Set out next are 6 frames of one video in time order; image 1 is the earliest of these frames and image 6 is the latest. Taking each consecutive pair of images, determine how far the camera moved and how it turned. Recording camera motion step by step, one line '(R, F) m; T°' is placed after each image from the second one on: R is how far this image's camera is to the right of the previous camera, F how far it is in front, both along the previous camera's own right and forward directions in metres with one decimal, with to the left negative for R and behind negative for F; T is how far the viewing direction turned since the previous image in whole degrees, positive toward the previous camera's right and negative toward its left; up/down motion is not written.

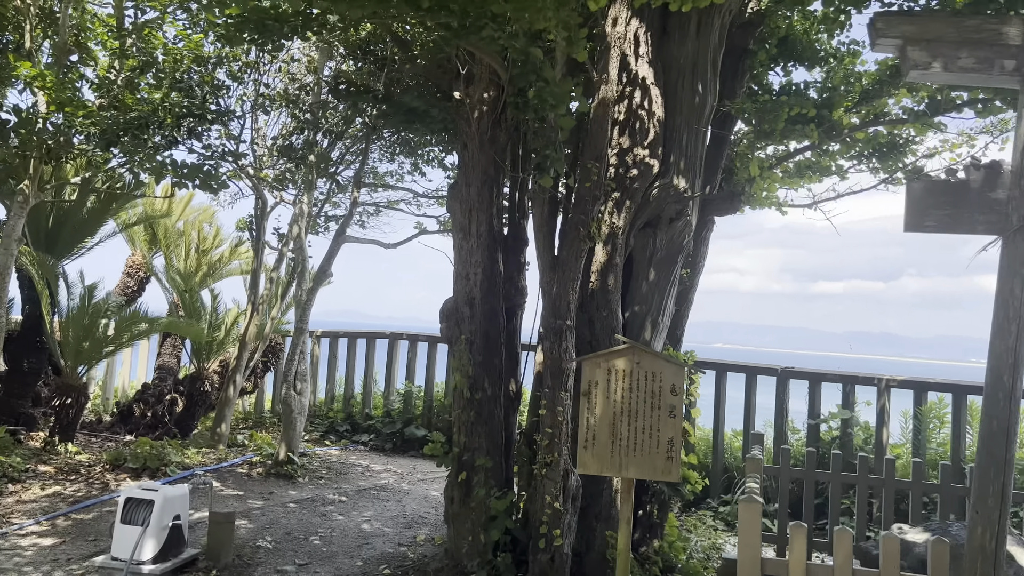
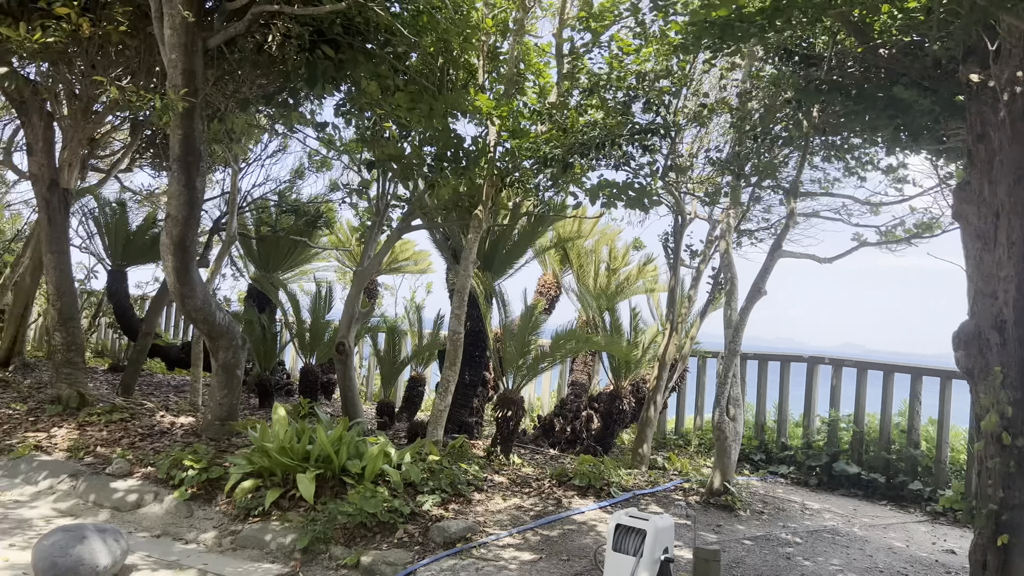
(-0.7, +0.2) m; -23°
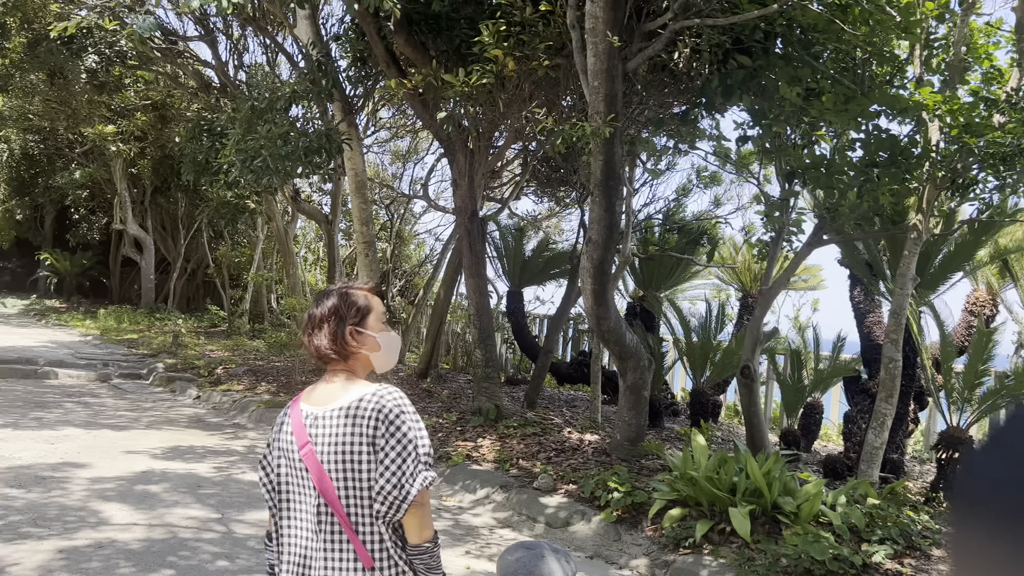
(-0.5, +0.1) m; -24°
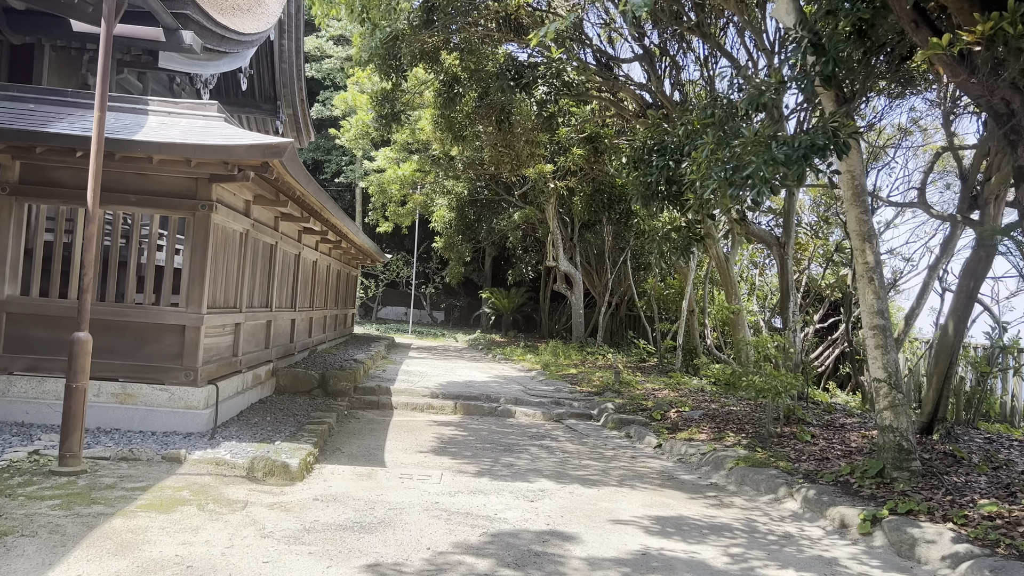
(-0.9, +1.1) m; -27°
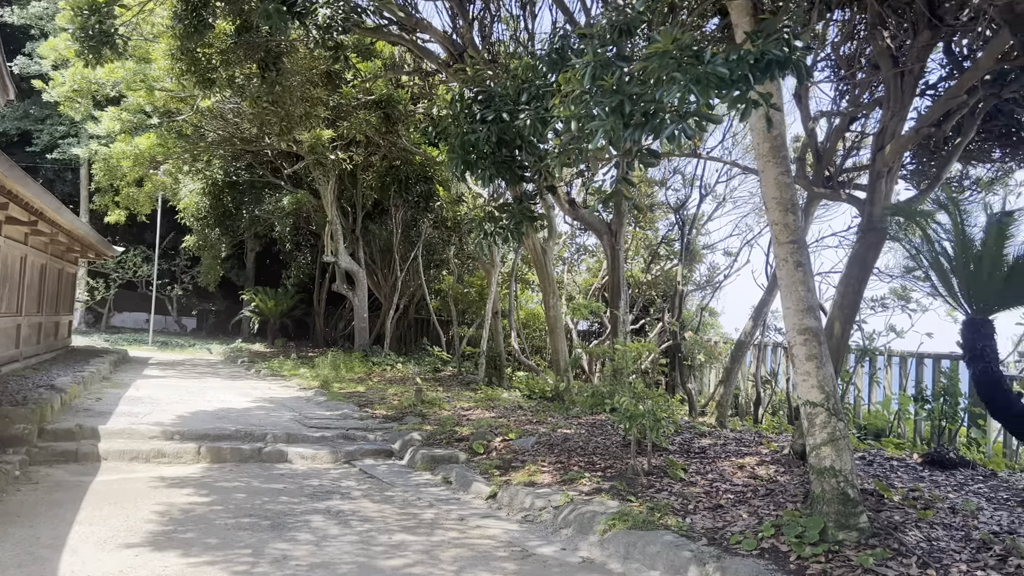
(0.0, +2.1) m; +16°
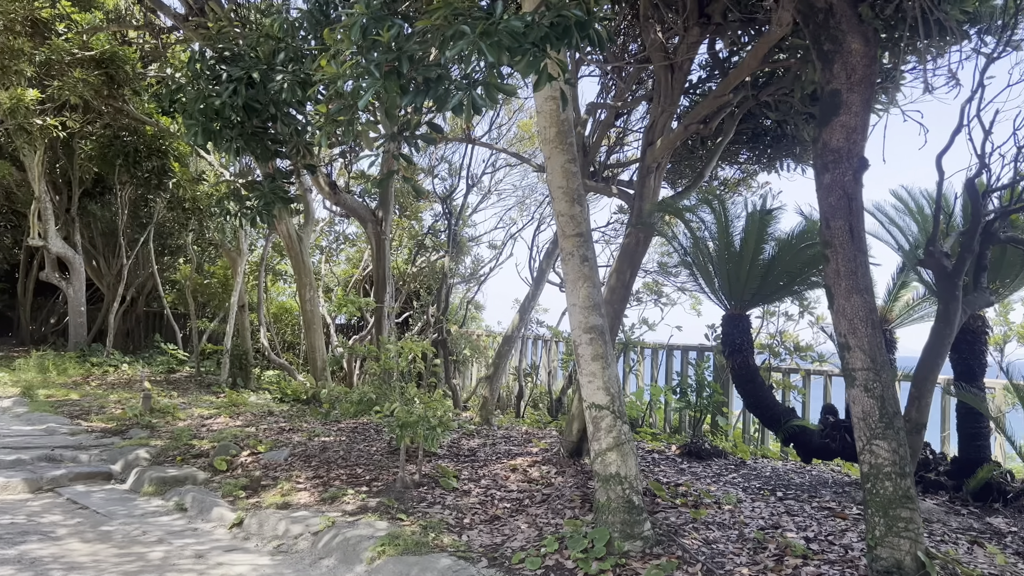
(0.0, +0.5) m; +17°
